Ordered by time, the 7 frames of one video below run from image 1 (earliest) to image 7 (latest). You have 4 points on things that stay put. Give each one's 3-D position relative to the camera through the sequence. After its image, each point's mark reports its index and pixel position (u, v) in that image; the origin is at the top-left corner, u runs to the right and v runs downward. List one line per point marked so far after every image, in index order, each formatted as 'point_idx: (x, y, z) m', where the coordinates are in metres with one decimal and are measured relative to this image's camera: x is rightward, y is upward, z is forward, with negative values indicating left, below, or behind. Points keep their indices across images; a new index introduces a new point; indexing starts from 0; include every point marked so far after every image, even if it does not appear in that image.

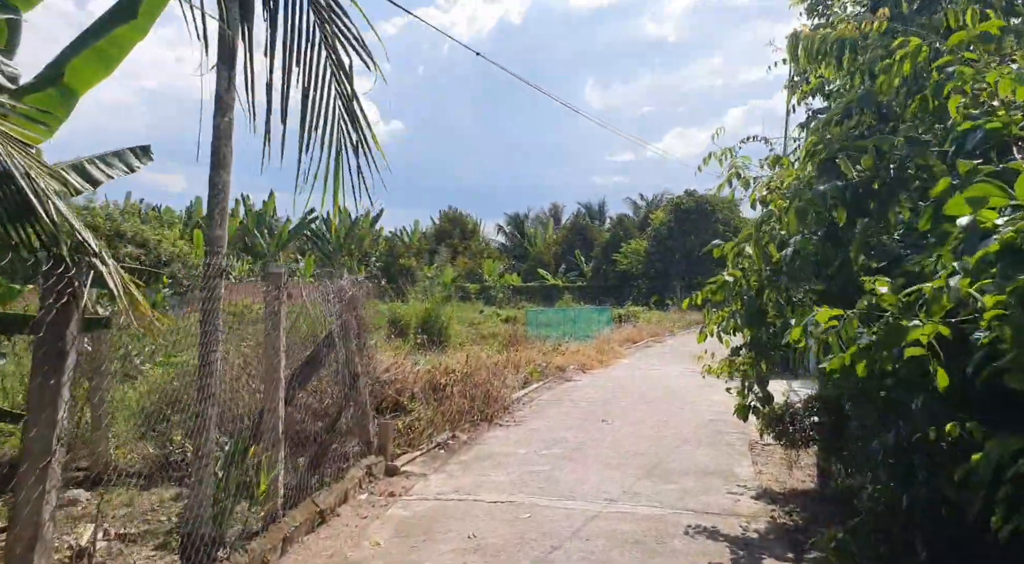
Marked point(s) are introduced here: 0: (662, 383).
0: (+2.4, -1.6, +13.3) m
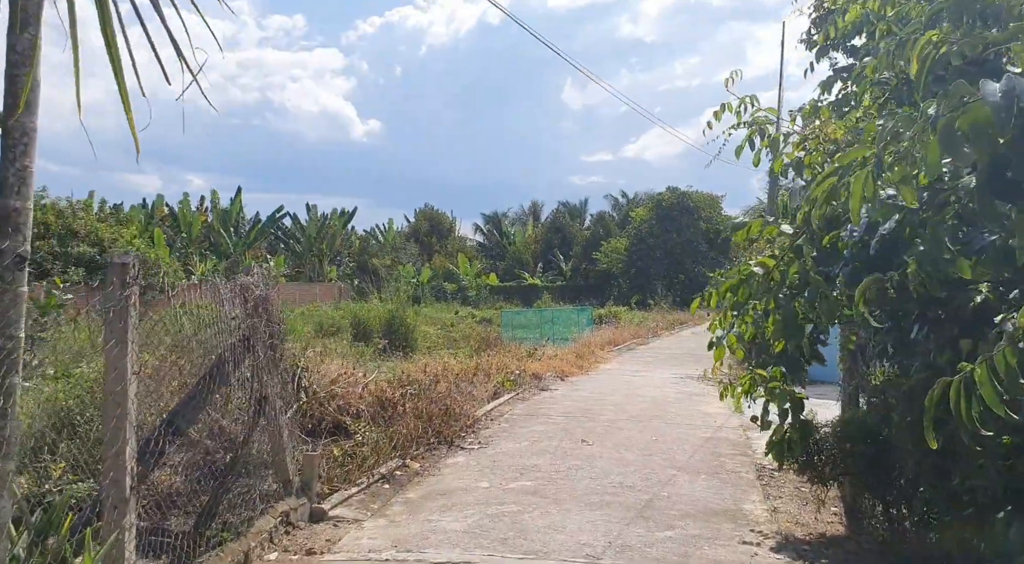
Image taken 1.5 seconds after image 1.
0: (+1.9, -1.6, +11.9) m
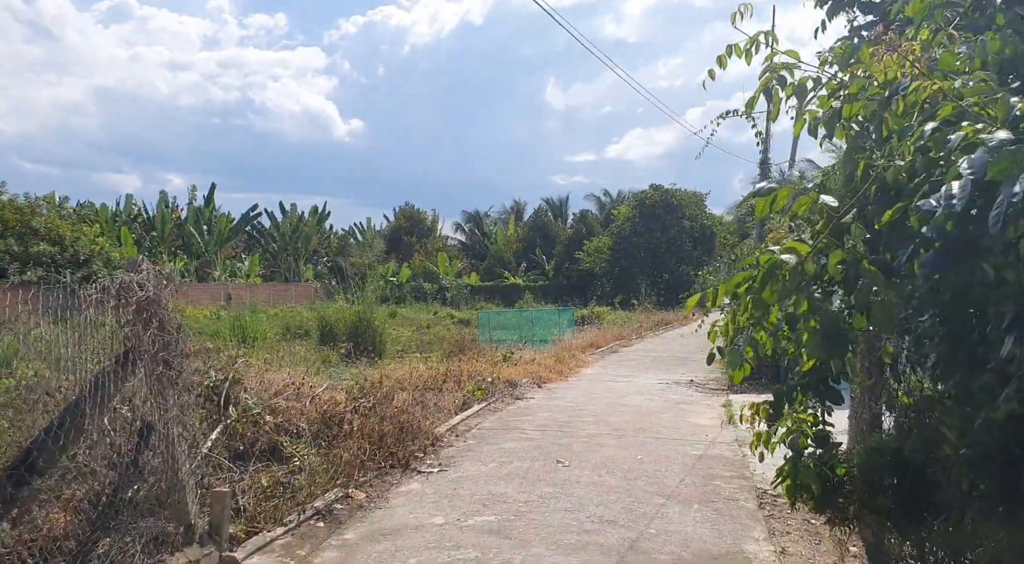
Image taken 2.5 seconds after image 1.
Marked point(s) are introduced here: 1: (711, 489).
0: (+1.6, -1.6, +10.9) m
1: (+1.6, -1.6, +6.6) m
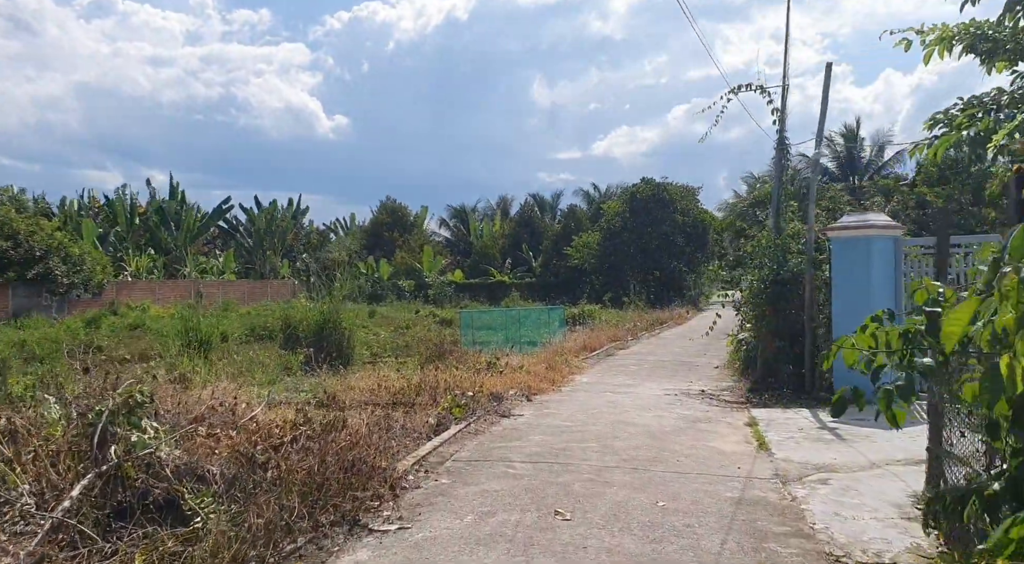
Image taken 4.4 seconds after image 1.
0: (+1.4, -1.5, +9.2) m
1: (+1.5, -1.6, +4.8) m
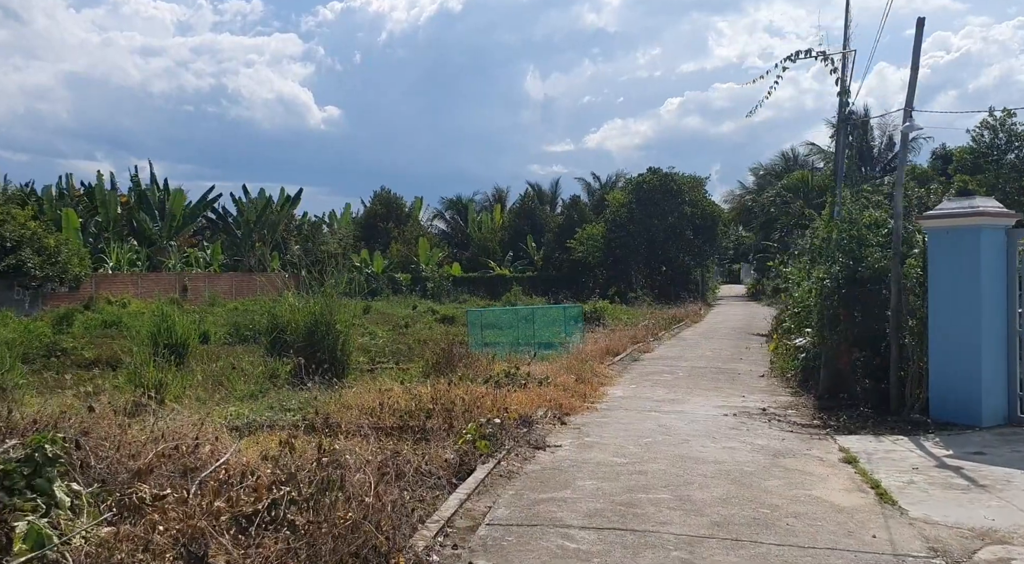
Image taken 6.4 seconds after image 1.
0: (+1.7, -1.5, +7.4) m
1: (+1.8, -1.6, +3.0) m
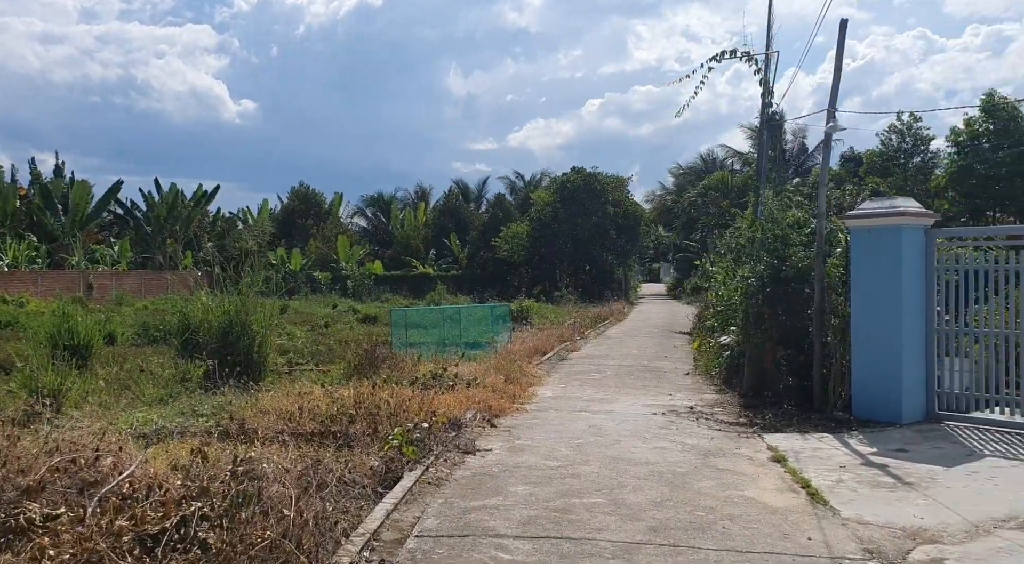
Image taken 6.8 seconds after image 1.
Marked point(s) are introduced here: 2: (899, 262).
0: (+1.1, -1.5, +7.3) m
1: (+1.6, -1.6, +3.0) m
2: (+3.9, +0.2, +8.5) m
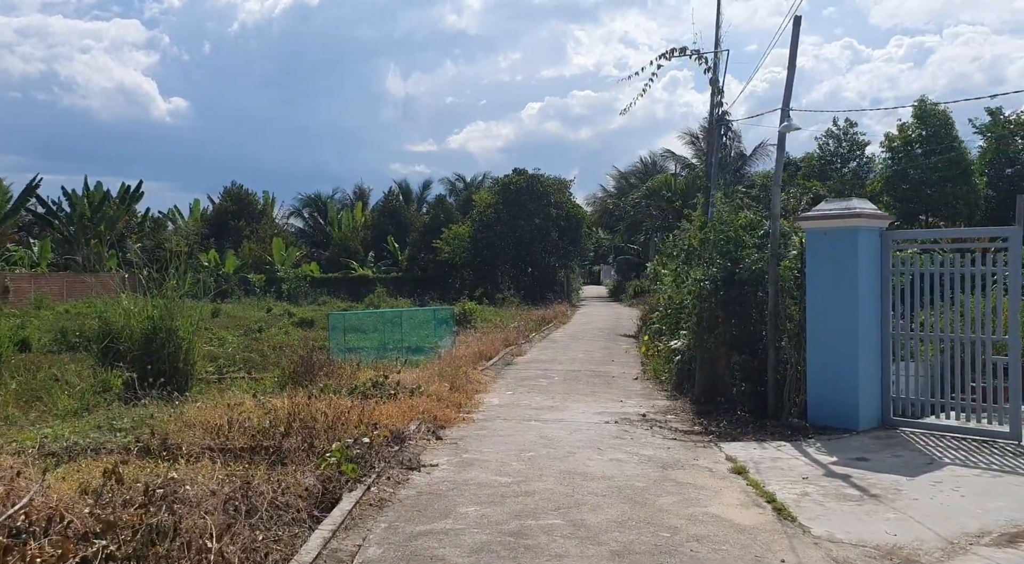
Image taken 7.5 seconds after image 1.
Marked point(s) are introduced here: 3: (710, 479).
0: (+0.7, -1.5, +6.9) m
1: (+1.5, -1.6, +2.6) m
2: (+3.4, +0.2, +8.3) m
3: (+1.6, -1.6, +6.7) m
